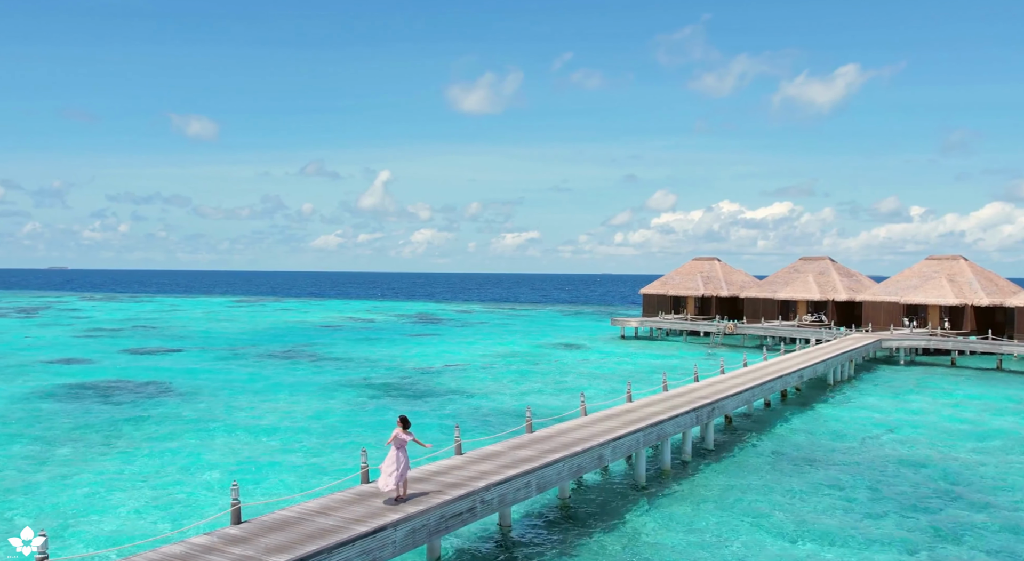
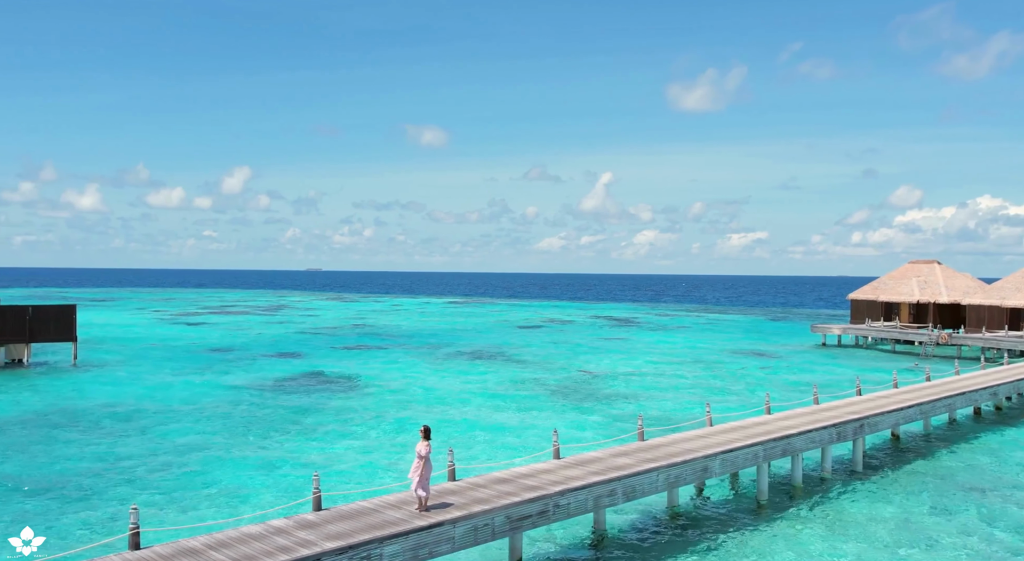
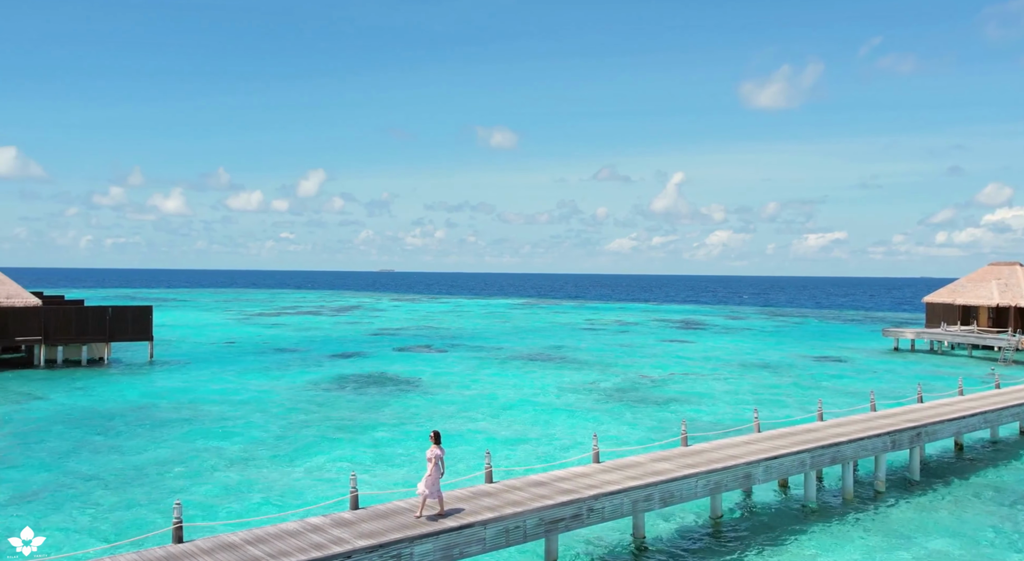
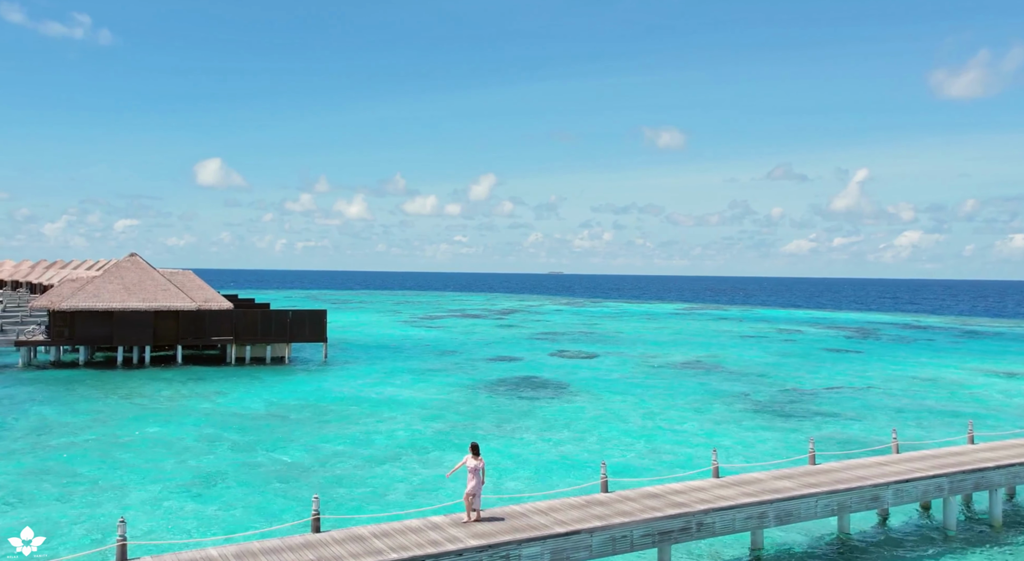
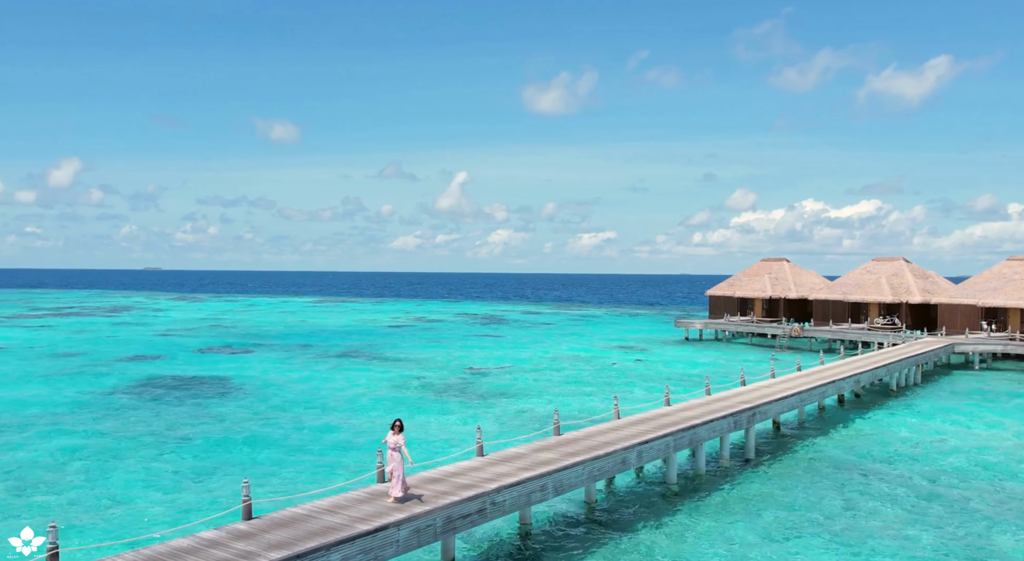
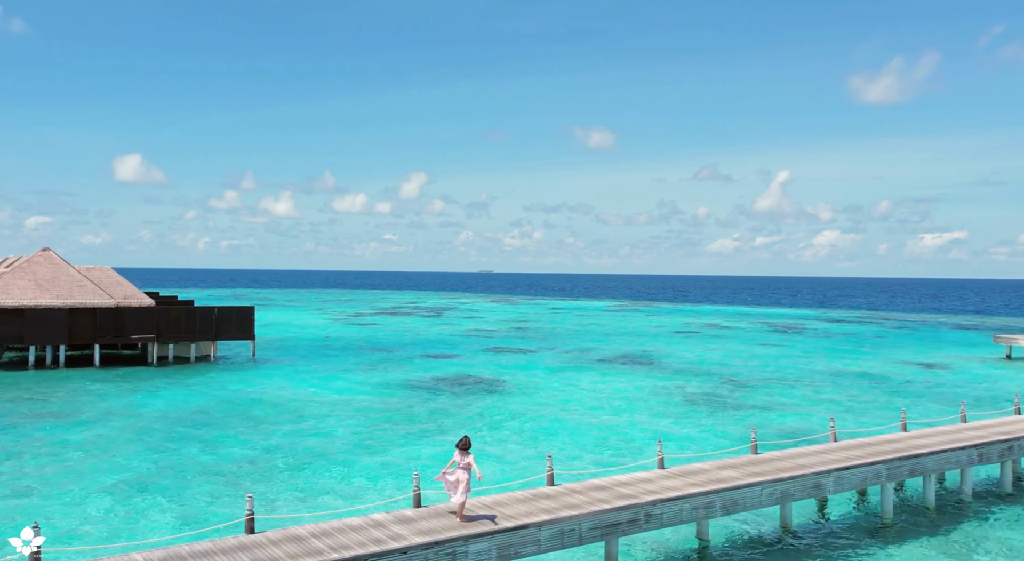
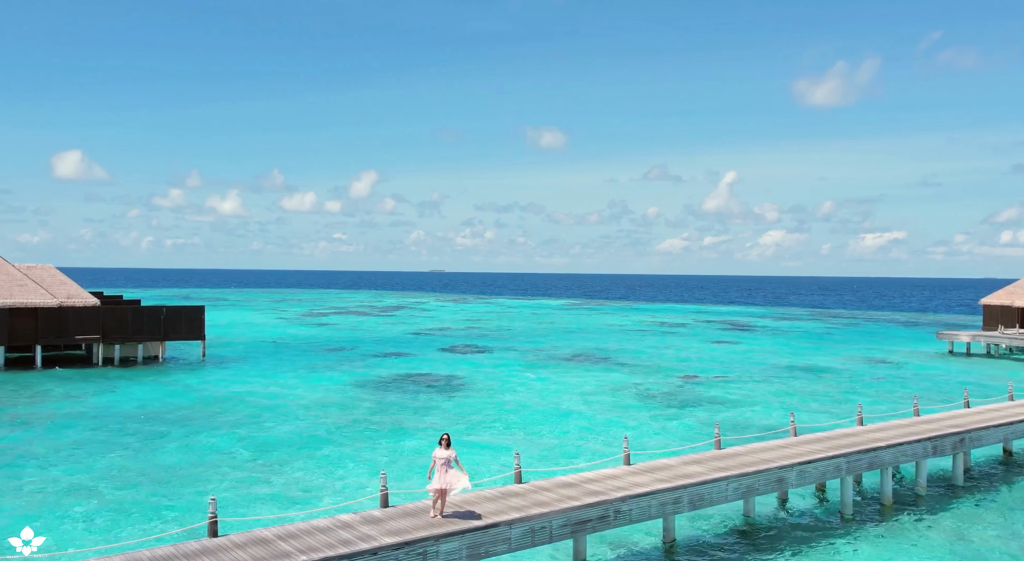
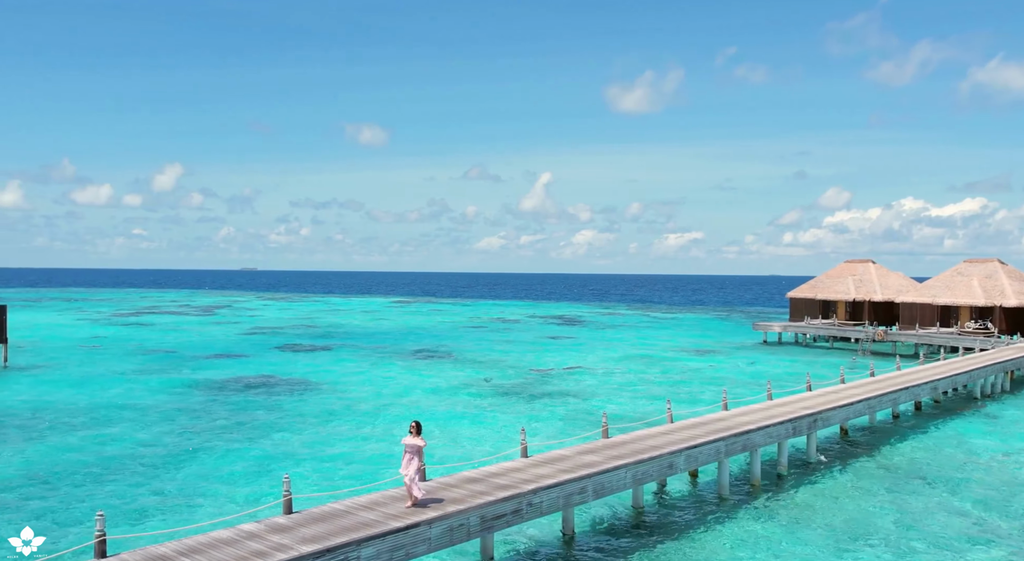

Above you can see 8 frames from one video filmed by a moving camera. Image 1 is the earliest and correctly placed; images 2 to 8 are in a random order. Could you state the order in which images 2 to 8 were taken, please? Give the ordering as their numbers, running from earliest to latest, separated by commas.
5, 8, 2, 3, 7, 6, 4
